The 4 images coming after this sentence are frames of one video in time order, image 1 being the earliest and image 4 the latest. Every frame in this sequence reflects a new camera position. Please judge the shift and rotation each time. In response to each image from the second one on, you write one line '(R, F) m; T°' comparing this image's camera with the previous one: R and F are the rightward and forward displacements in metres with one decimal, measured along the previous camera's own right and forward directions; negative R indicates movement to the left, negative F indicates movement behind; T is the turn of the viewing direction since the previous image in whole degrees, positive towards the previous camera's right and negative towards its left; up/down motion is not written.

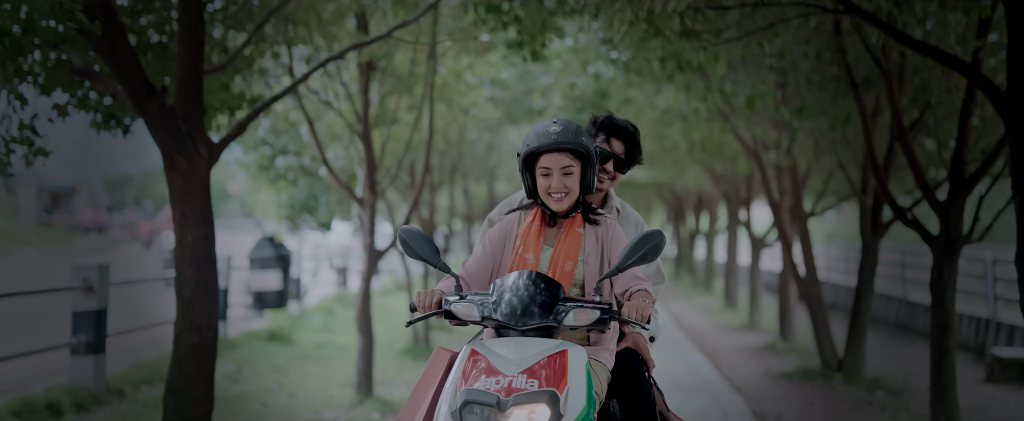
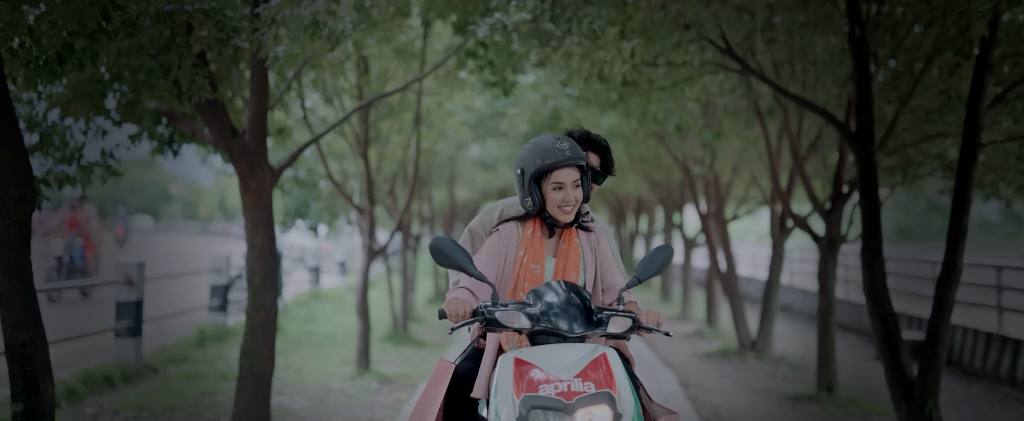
(-0.3, -1.4) m; +5°
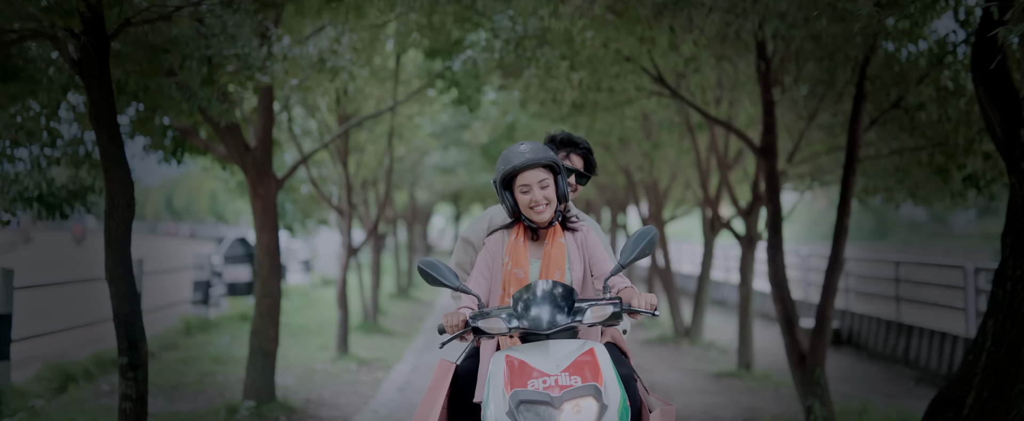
(-0.2, -1.1) m; +4°
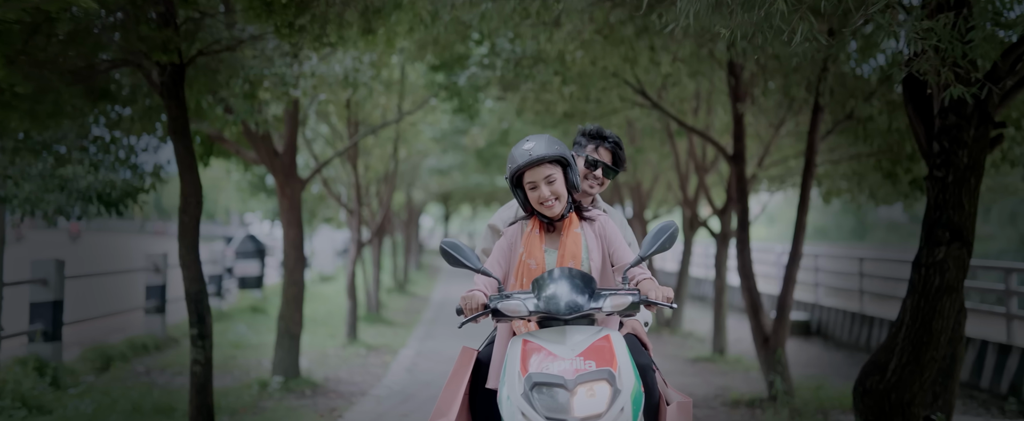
(-0.1, -0.8) m; +1°
